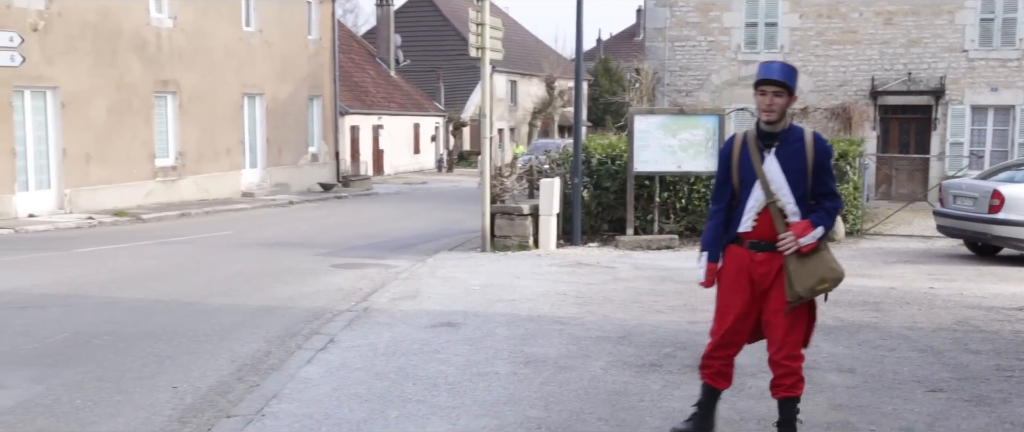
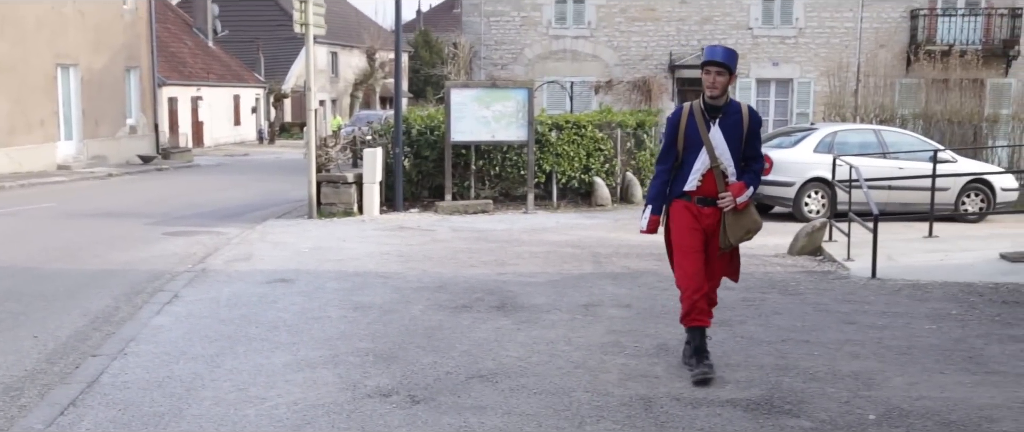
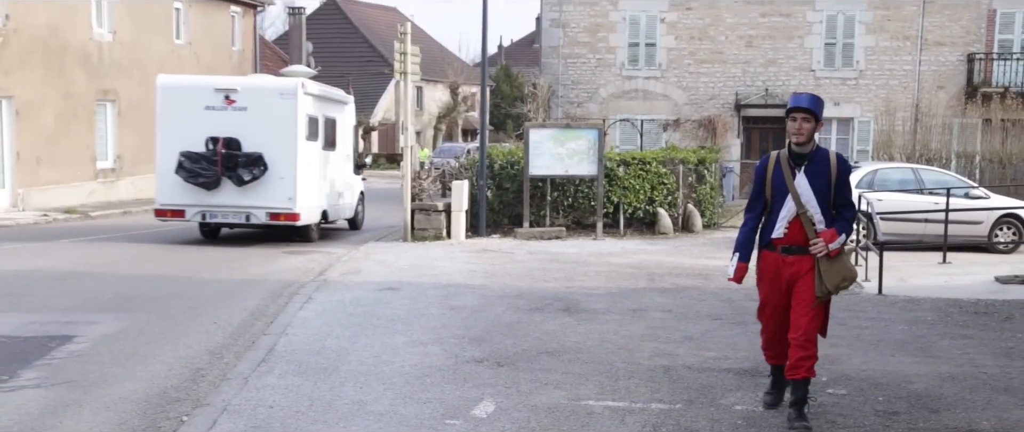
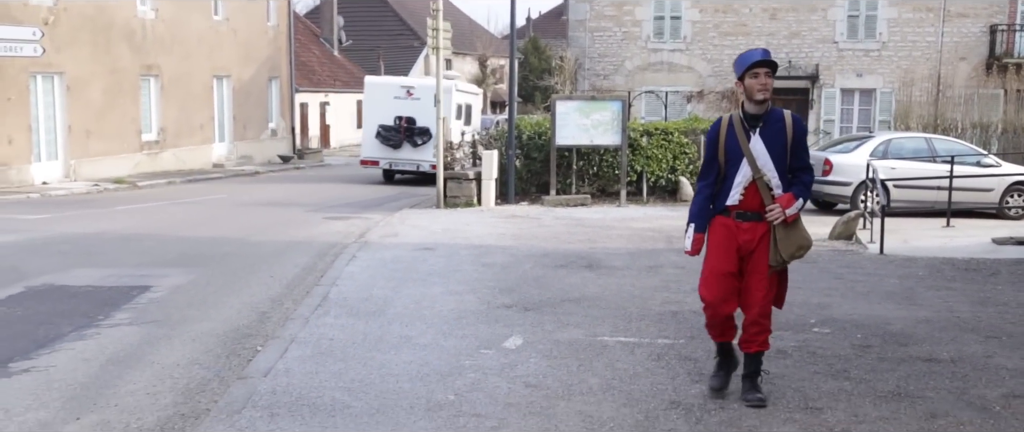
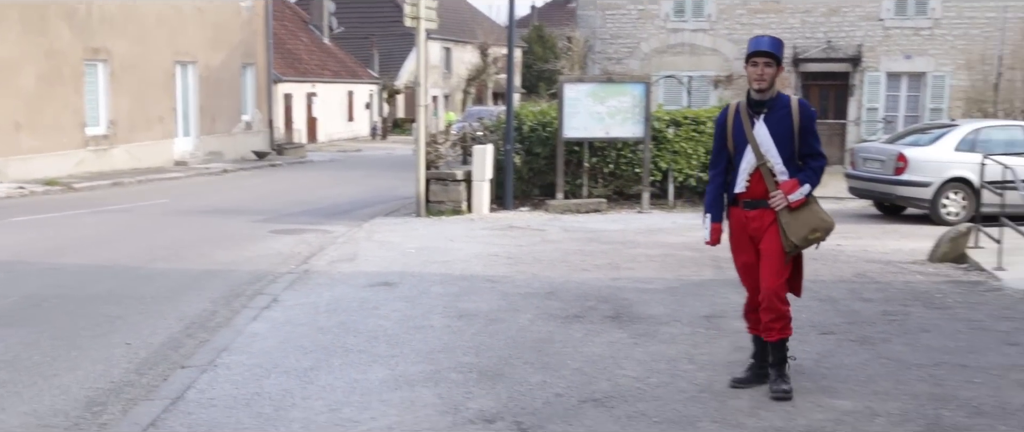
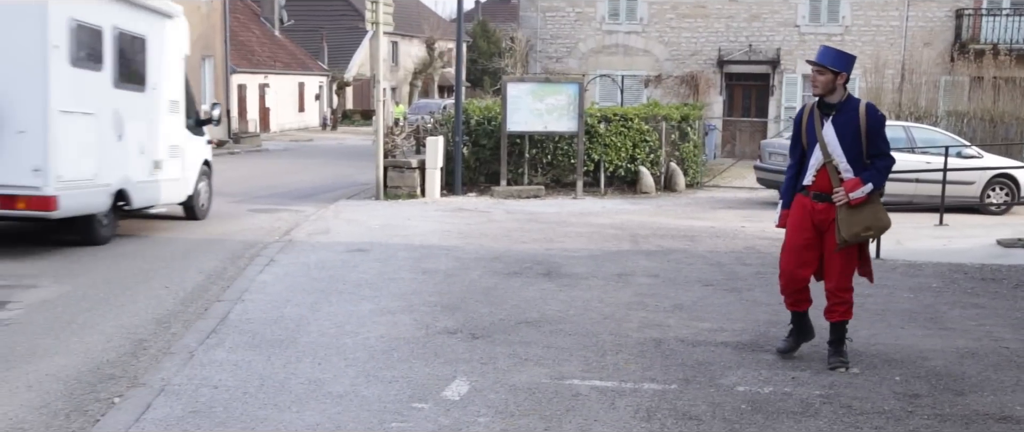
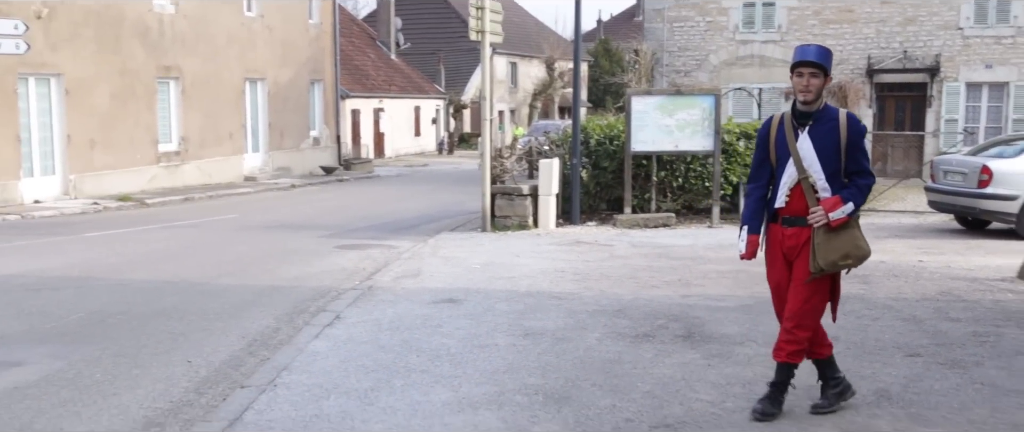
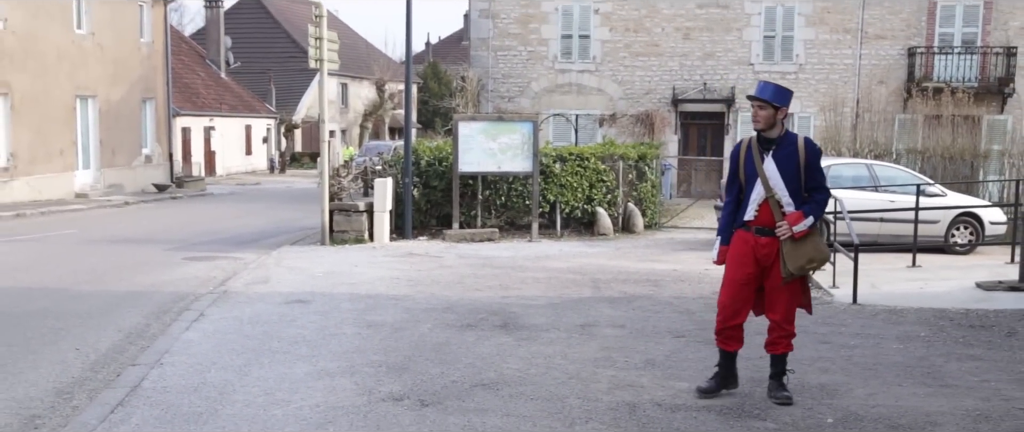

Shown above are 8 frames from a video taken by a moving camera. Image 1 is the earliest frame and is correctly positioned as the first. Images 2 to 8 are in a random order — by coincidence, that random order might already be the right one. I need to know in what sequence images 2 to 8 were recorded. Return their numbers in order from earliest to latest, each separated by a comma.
7, 5, 2, 8, 6, 3, 4
